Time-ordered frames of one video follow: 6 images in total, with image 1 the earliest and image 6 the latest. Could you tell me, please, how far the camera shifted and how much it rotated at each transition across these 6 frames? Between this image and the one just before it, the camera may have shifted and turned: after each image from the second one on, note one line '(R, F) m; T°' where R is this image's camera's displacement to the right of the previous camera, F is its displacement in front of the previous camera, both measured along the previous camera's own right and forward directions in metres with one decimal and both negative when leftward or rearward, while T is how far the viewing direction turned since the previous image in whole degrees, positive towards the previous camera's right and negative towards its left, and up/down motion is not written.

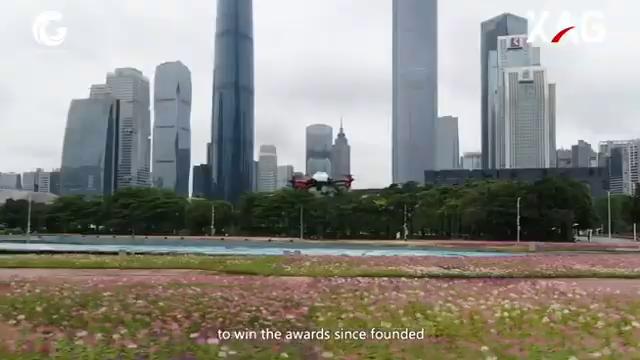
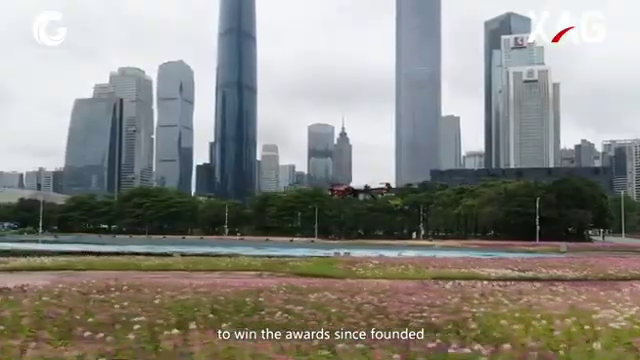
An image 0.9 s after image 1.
(-1.7, 0.0) m; 0°
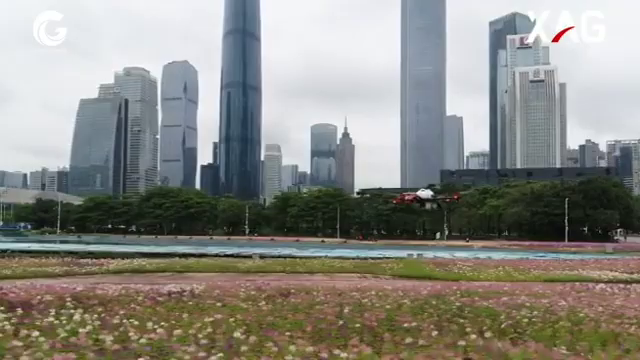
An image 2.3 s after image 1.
(-2.5, 0.0) m; 0°
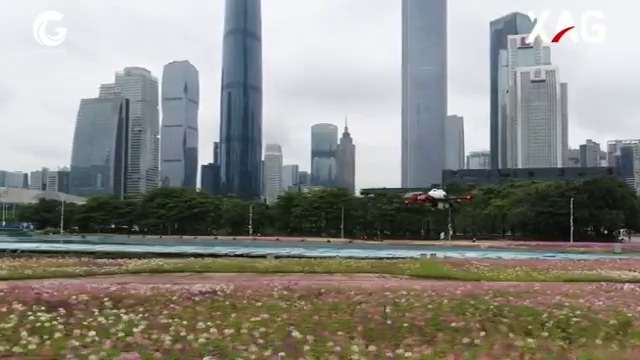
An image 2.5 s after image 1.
(-0.5, 0.0) m; 0°
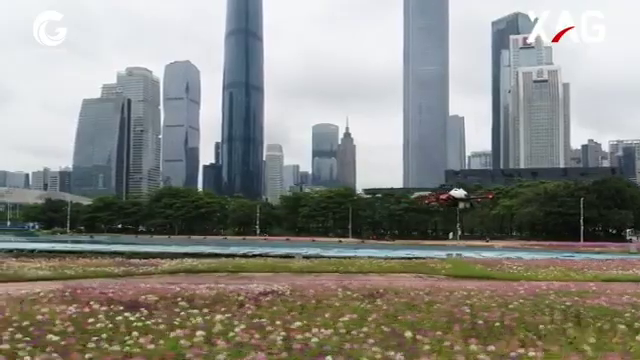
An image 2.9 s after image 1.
(-0.9, 0.0) m; 0°
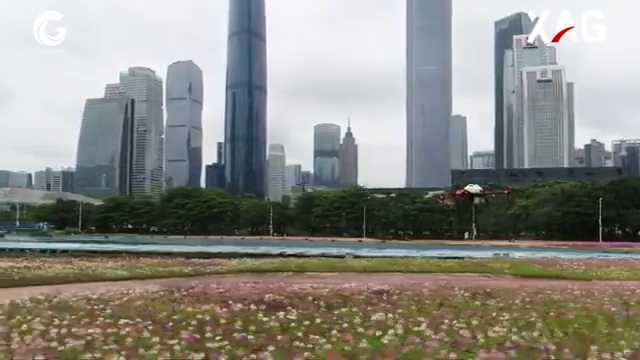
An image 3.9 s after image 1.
(-1.6, 0.0) m; 0°
